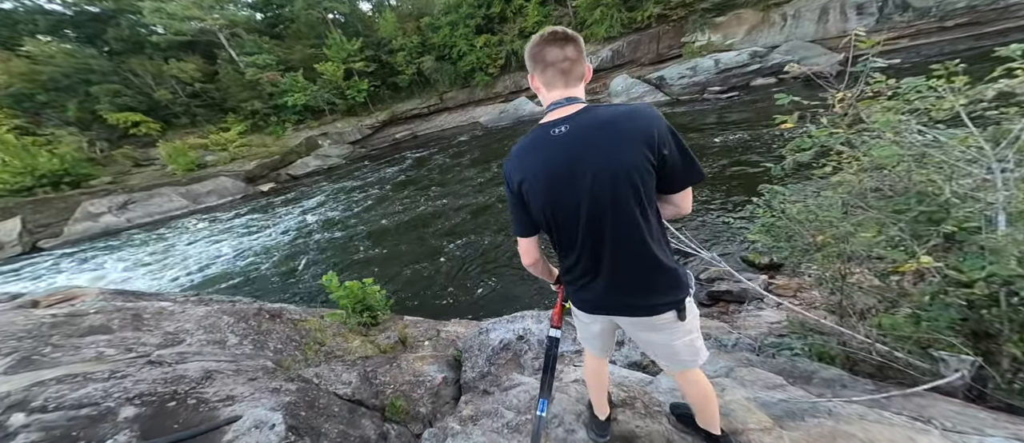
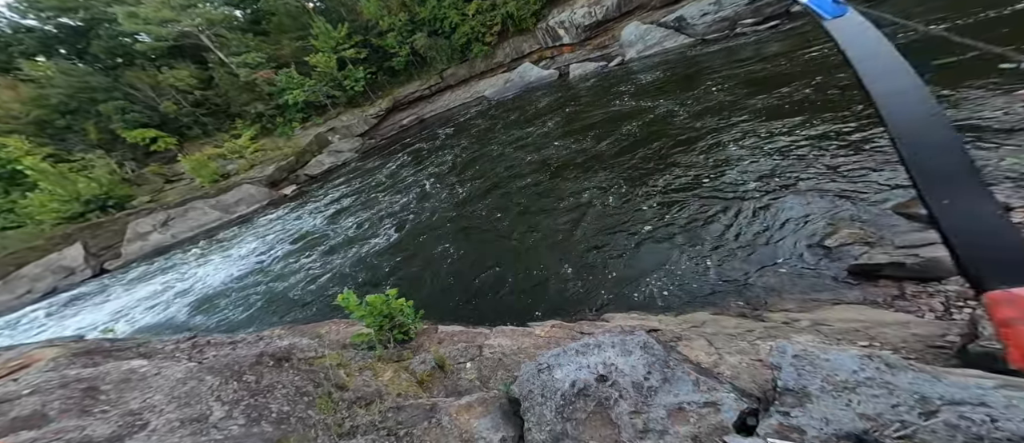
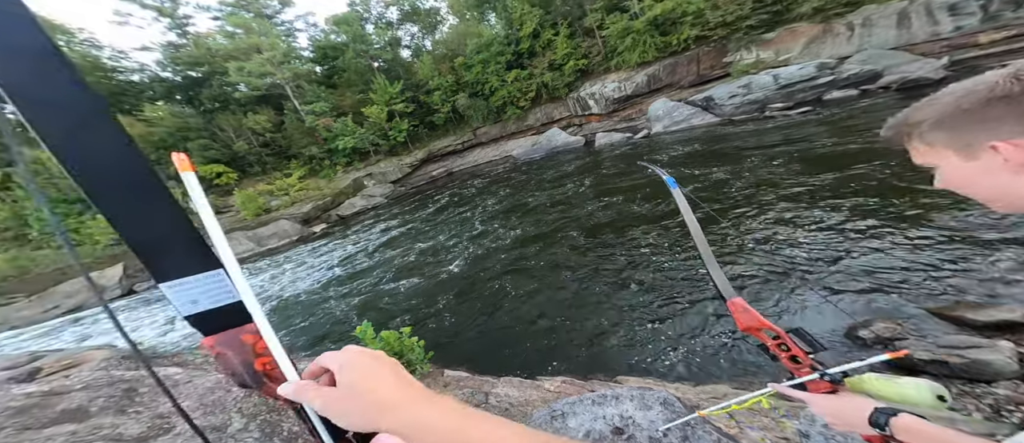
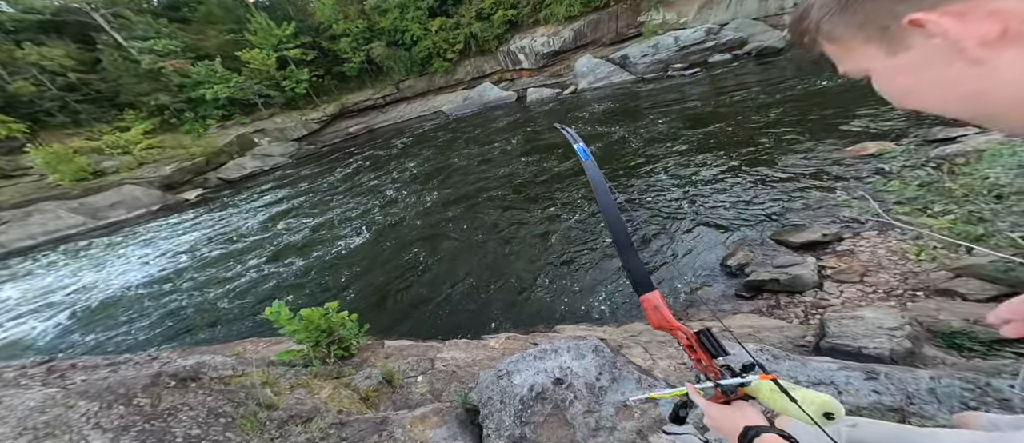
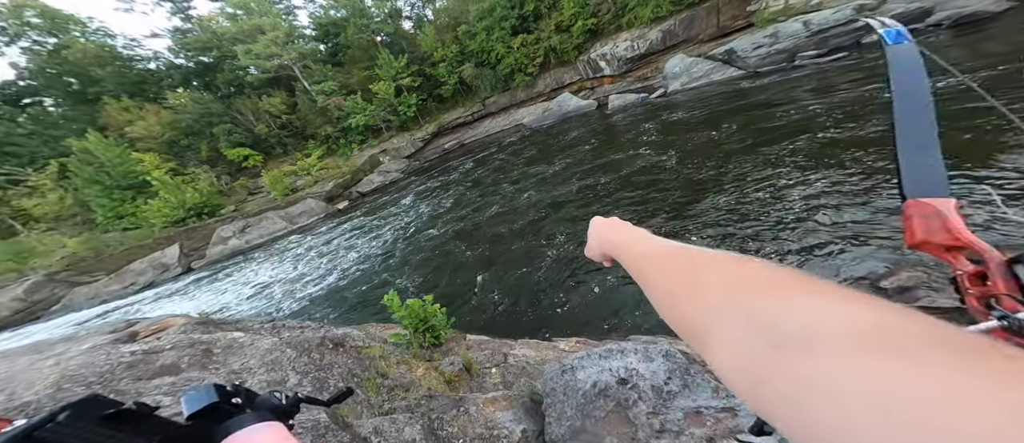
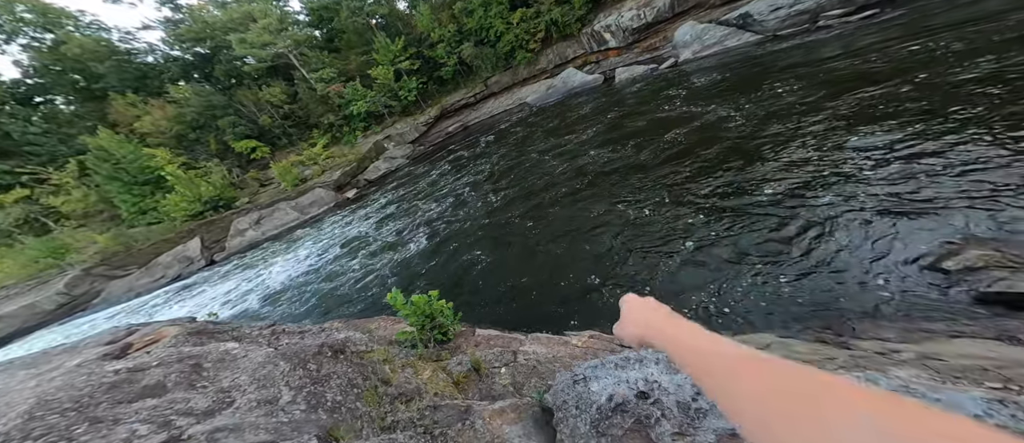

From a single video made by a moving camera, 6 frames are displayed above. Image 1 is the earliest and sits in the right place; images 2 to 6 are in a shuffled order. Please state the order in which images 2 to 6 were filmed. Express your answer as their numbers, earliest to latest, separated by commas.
5, 6, 2, 4, 3
